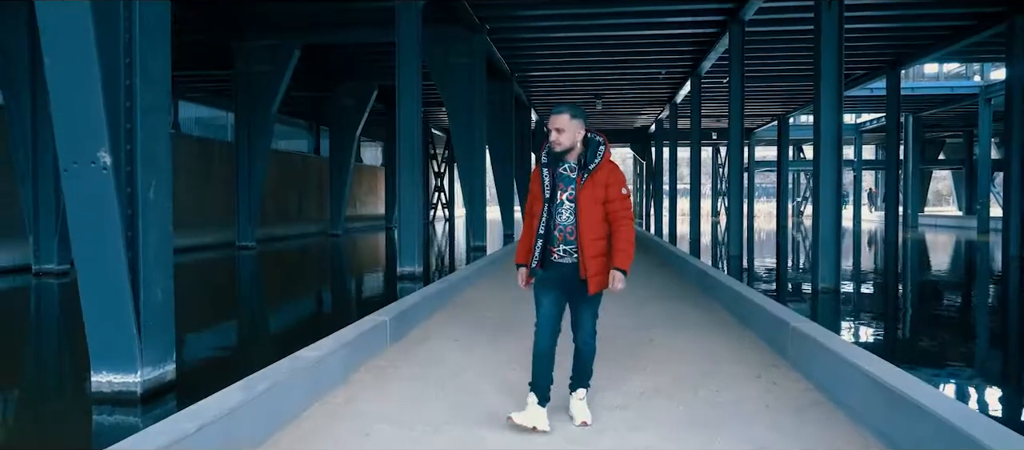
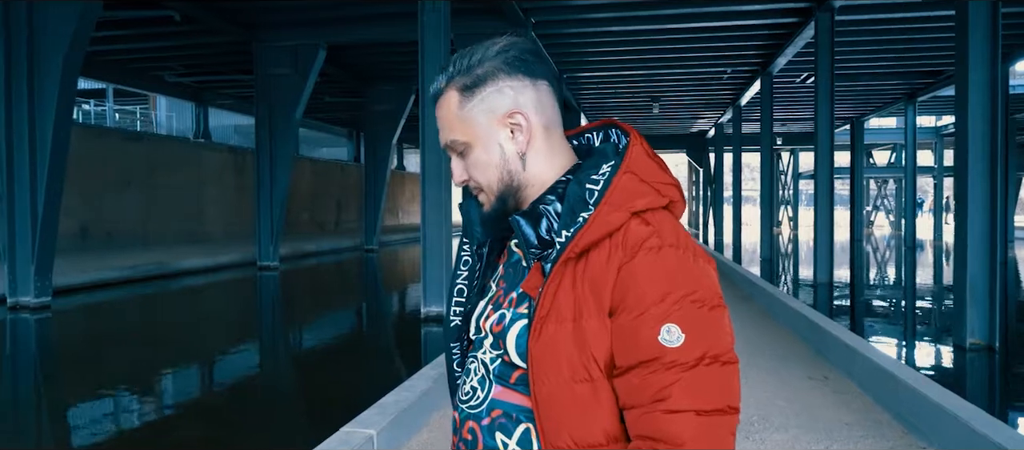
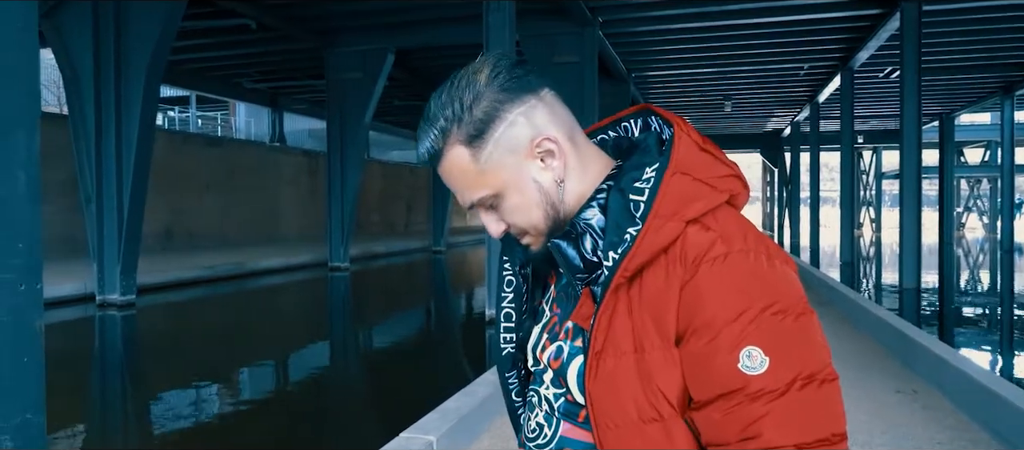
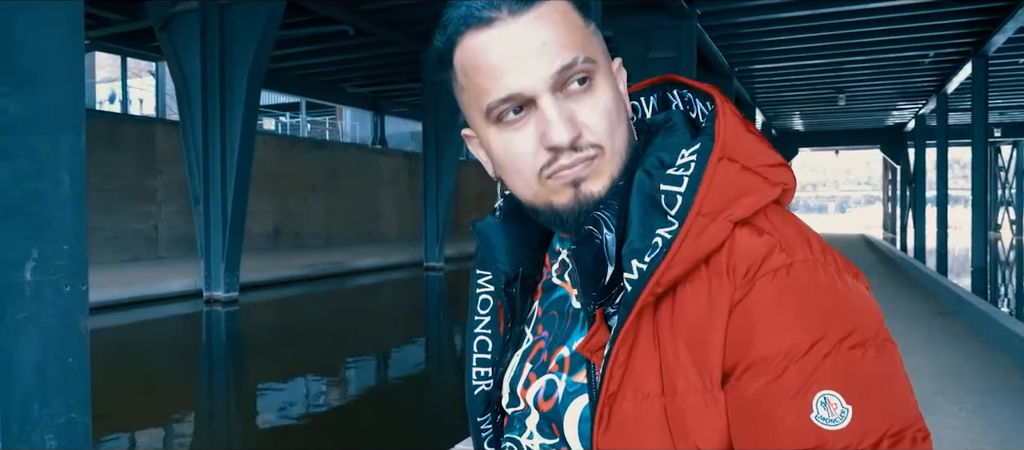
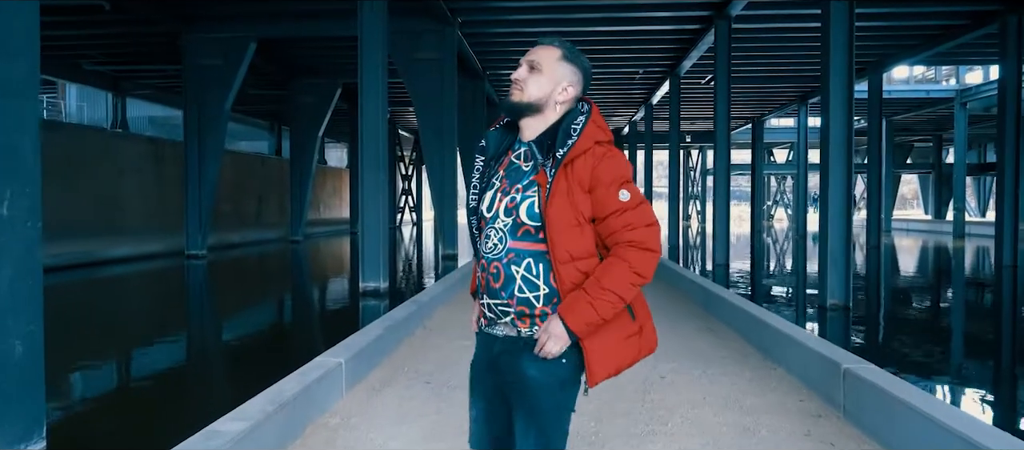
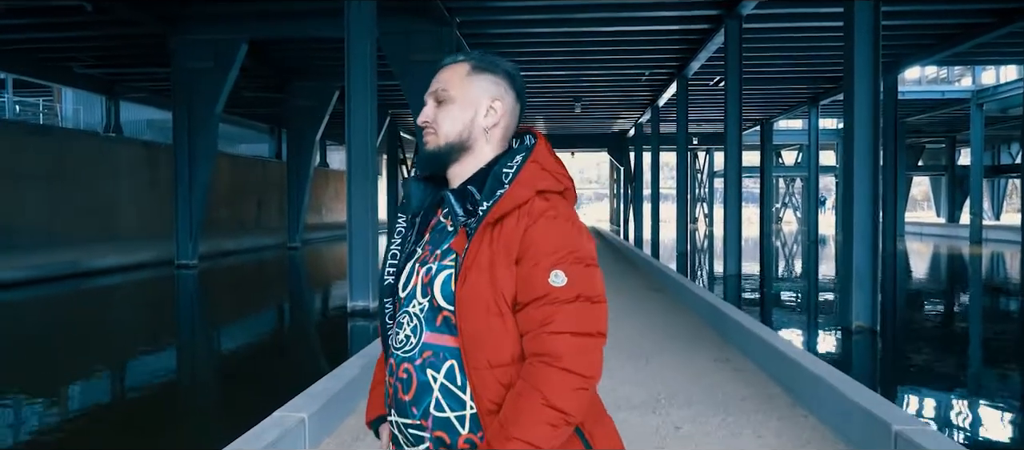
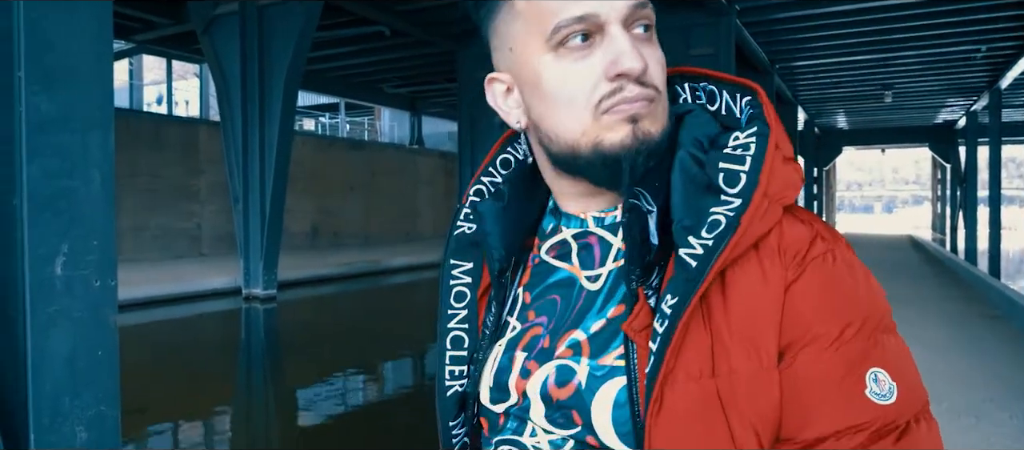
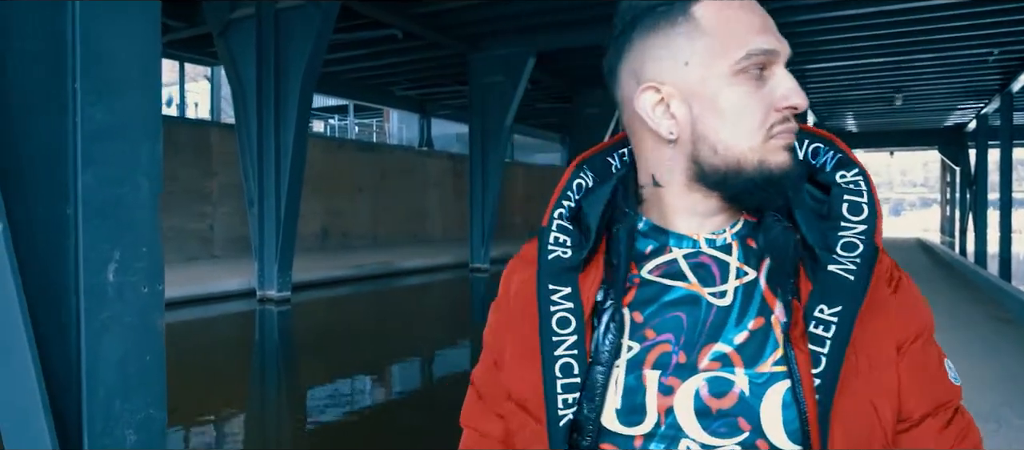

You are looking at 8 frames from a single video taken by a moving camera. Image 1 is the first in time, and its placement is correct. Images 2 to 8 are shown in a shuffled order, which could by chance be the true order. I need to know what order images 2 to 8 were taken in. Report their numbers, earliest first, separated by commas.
5, 6, 2, 3, 4, 7, 8
